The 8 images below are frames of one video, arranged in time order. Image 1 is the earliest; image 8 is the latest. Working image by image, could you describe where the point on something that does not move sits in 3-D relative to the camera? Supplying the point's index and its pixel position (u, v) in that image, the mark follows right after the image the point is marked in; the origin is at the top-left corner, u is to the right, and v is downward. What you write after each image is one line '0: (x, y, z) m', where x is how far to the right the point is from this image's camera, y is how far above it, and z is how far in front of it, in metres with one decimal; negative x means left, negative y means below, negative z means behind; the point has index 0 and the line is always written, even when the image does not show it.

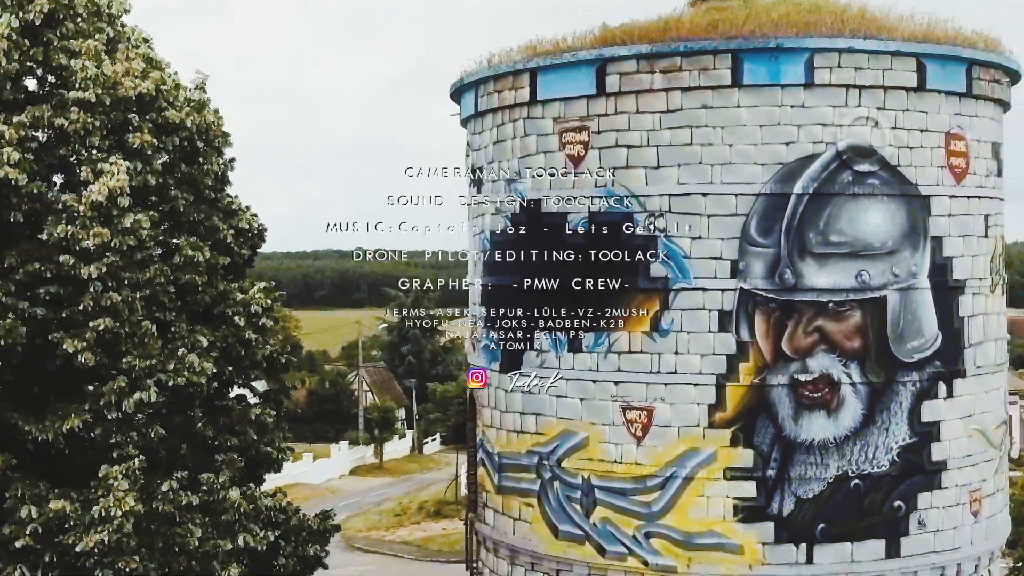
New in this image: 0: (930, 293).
0: (+2.1, 0.0, +10.8) m
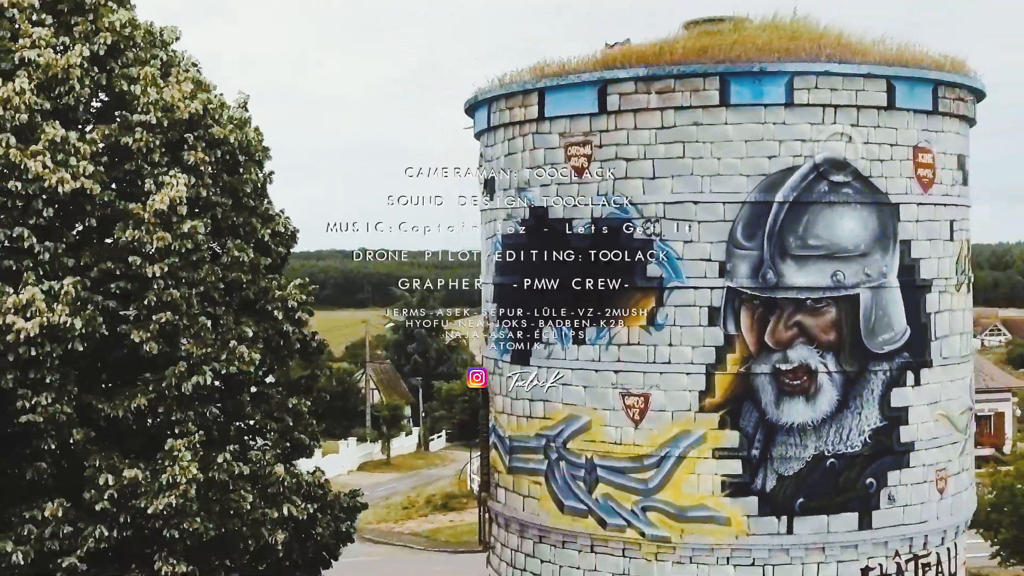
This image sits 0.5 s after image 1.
0: (+2.2, 0.0, +12.0) m
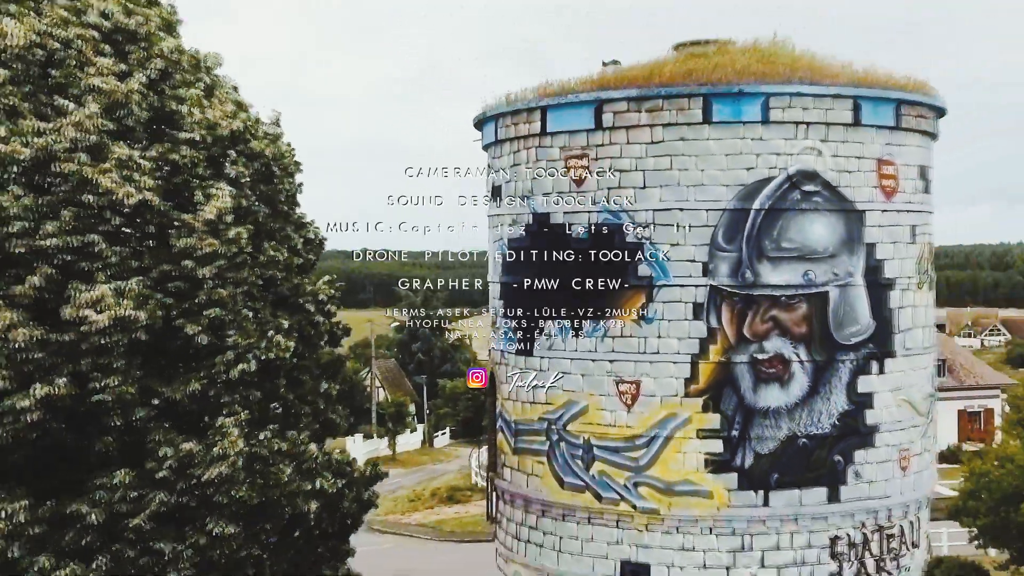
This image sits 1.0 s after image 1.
0: (+2.2, 0.0, +13.4) m
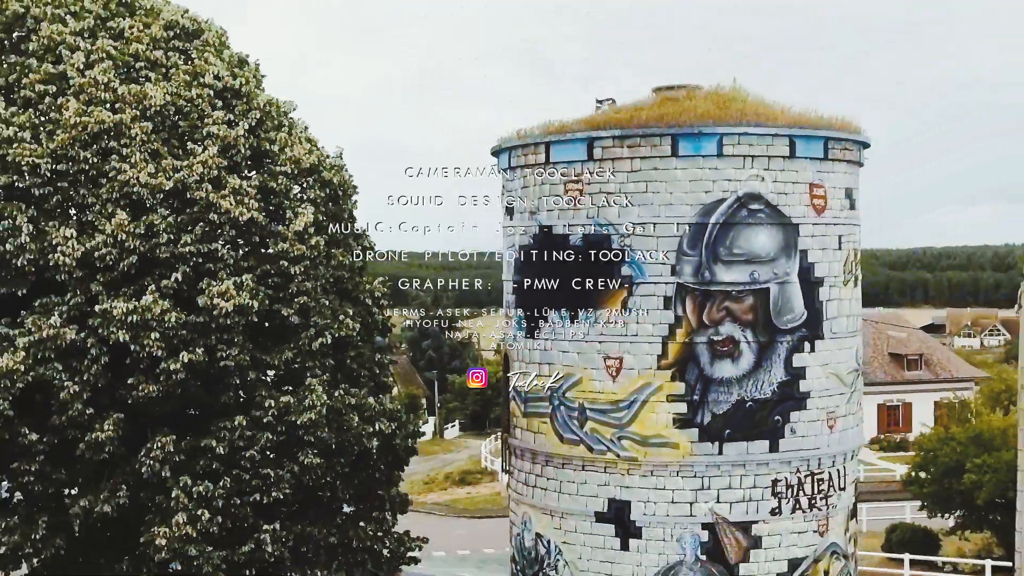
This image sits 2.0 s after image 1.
0: (+2.3, 0.0, +17.2) m
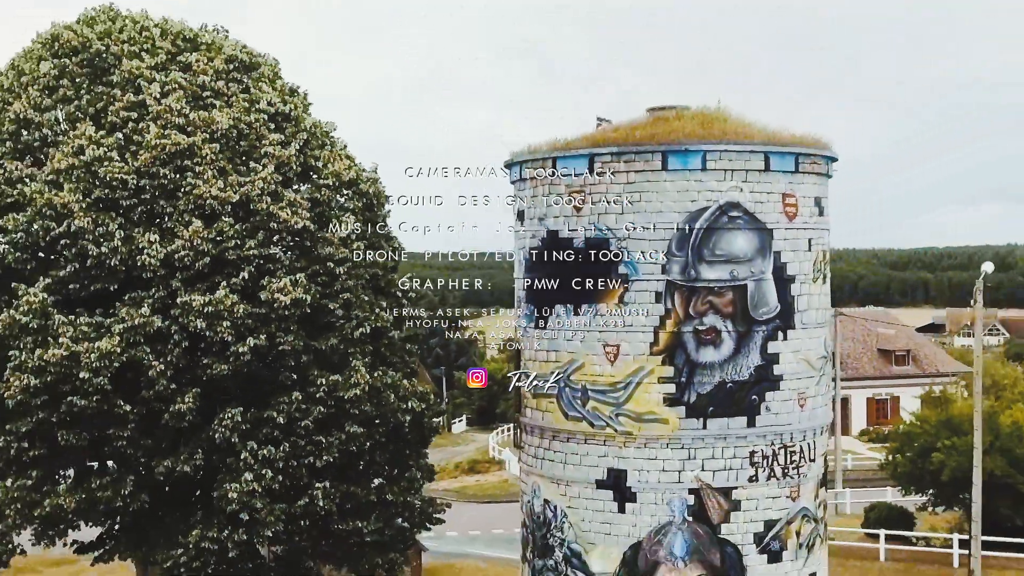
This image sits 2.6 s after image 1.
0: (+2.4, +0.1, +19.8) m
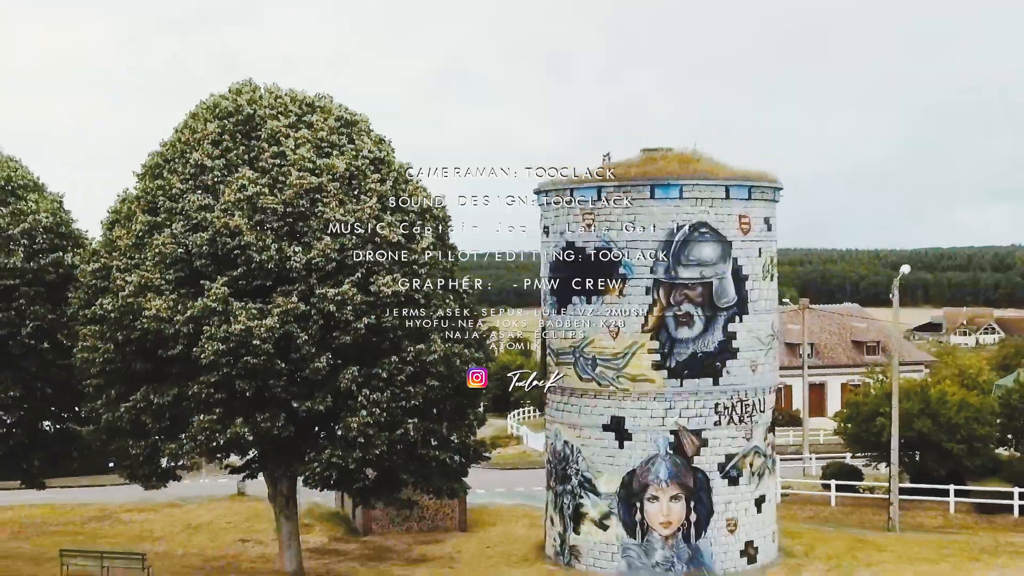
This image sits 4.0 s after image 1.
0: (+2.8, +0.1, +27.2) m
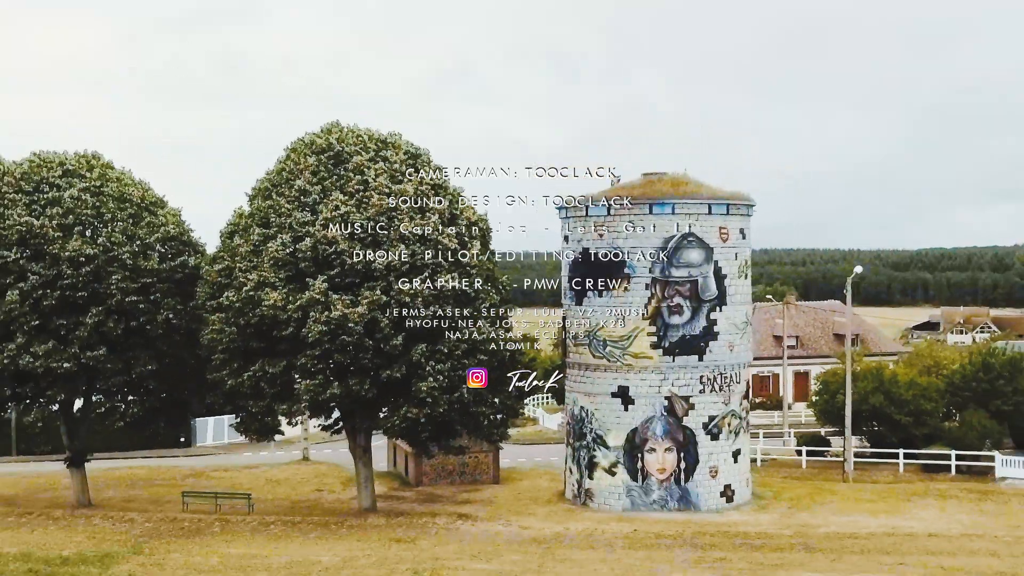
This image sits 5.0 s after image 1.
0: (+3.2, +0.2, +34.5) m
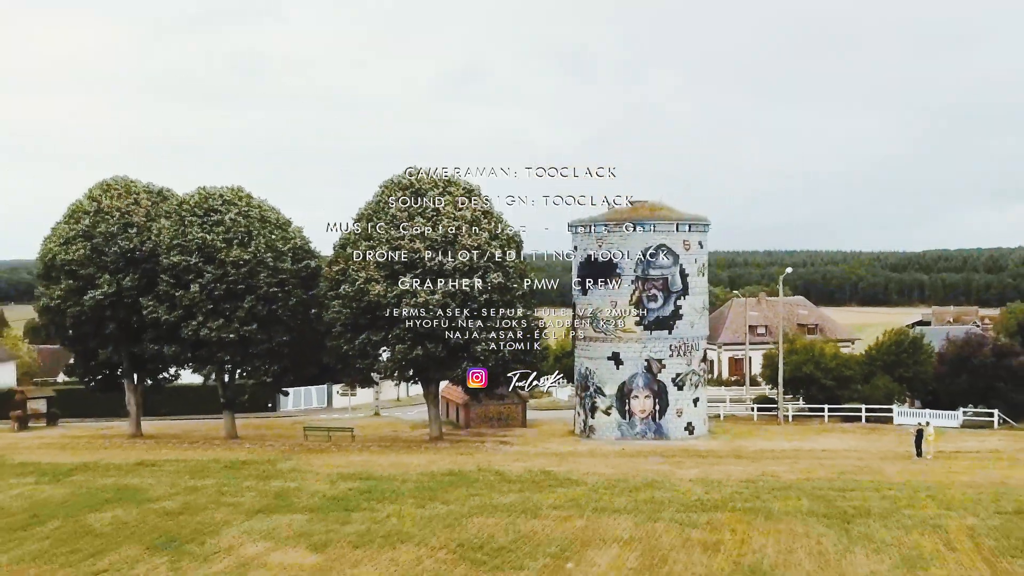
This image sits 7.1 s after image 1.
0: (+3.8, +0.3, +49.1) m
